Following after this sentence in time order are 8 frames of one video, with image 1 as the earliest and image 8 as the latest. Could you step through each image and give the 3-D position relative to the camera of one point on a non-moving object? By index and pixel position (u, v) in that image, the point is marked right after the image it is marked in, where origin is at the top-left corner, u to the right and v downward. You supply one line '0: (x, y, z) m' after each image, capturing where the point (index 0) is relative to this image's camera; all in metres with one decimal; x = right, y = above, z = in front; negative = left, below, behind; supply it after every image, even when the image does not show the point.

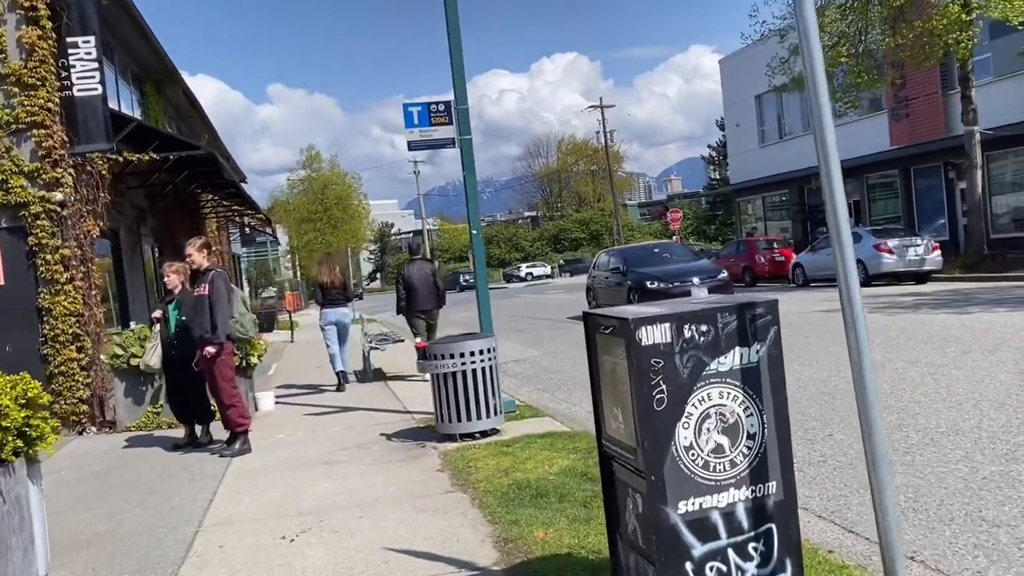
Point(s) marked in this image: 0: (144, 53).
0: (-6.2, +4.0, +15.1) m
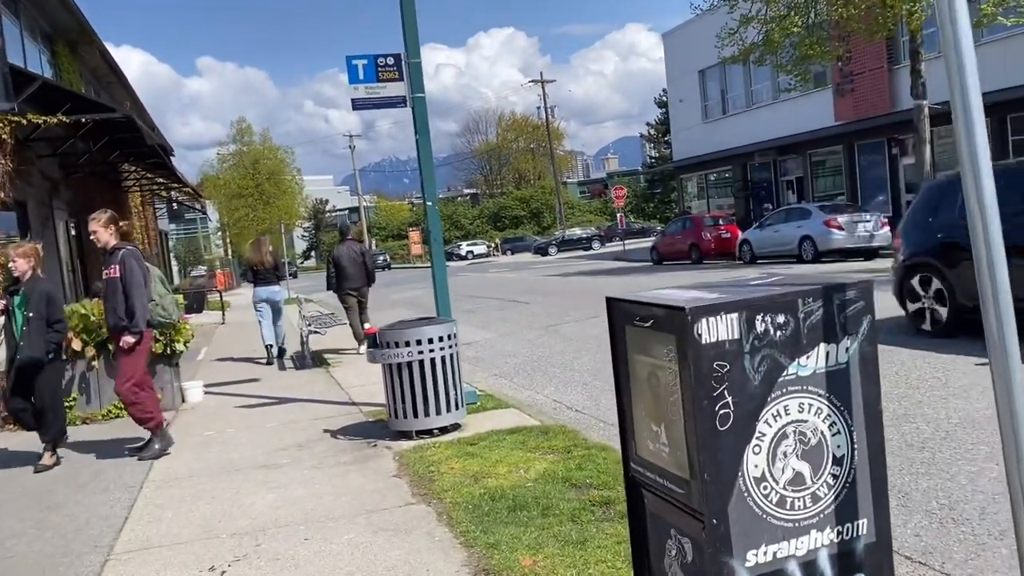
0: (-7.1, +4.3, +13.8) m
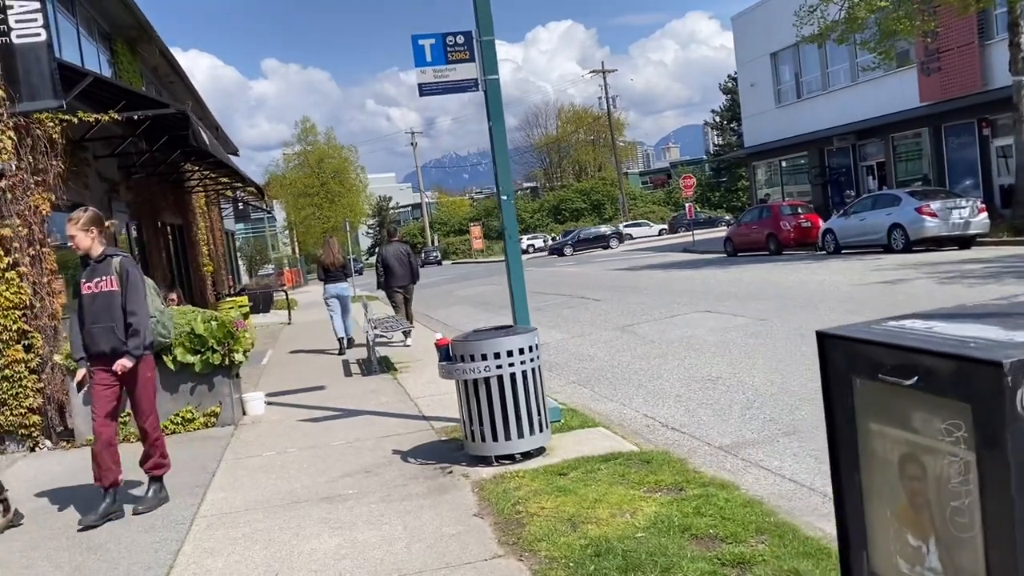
0: (-6.0, +4.2, +13.4) m
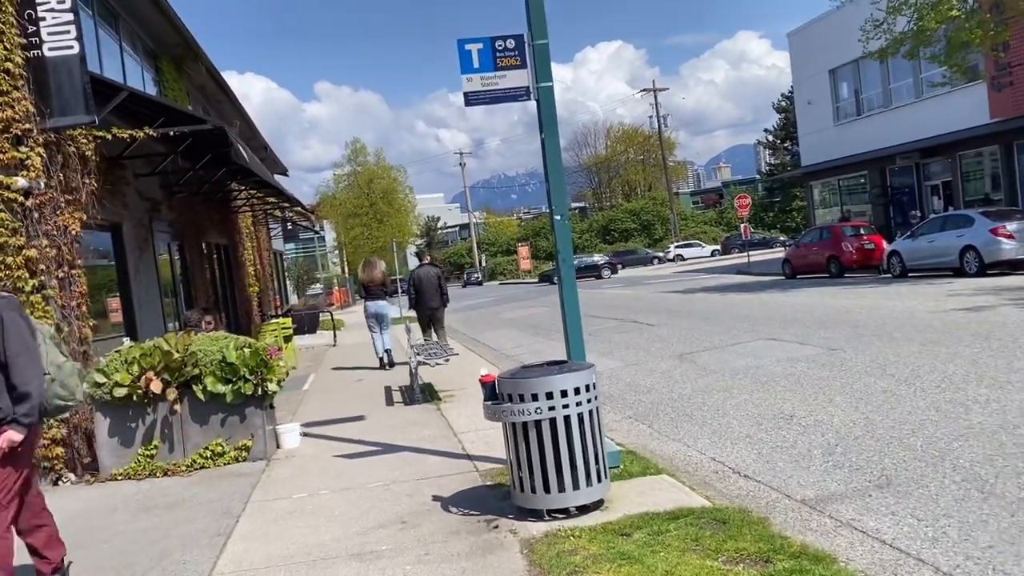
0: (-5.3, +3.9, +13.2) m
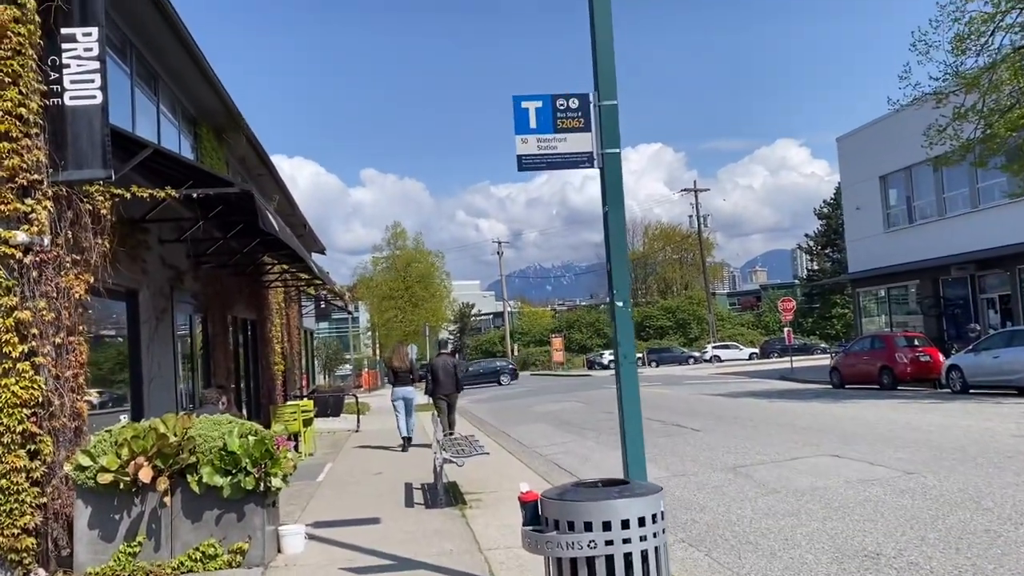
0: (-4.5, +2.9, +12.8) m
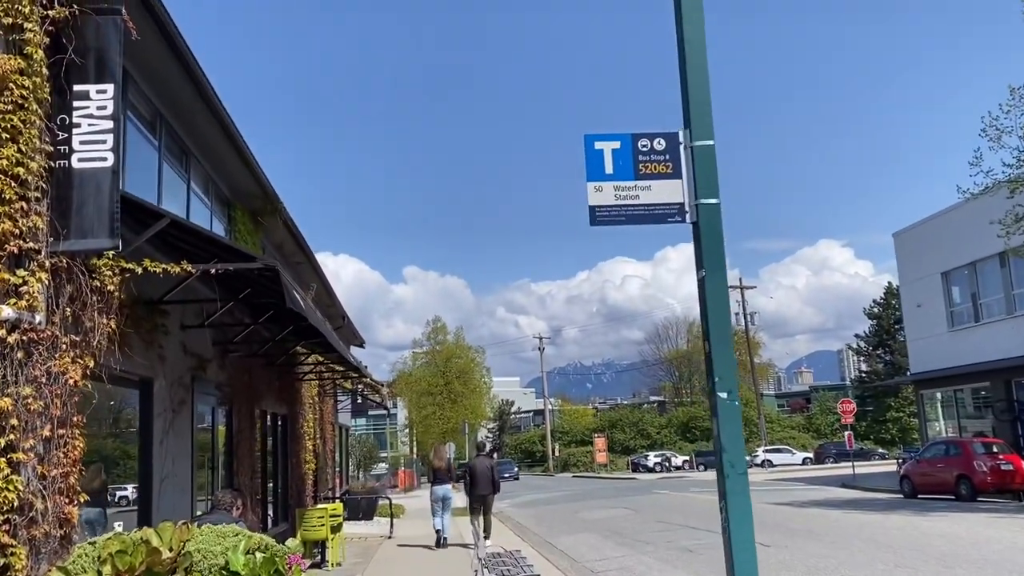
0: (-3.8, +1.6, +12.2) m
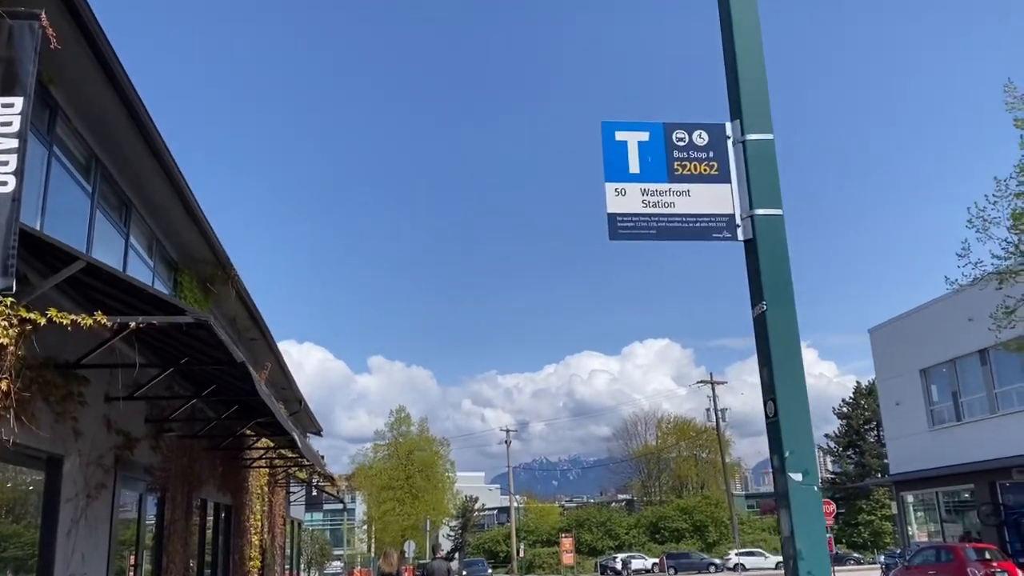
0: (-4.1, +0.7, +11.2) m
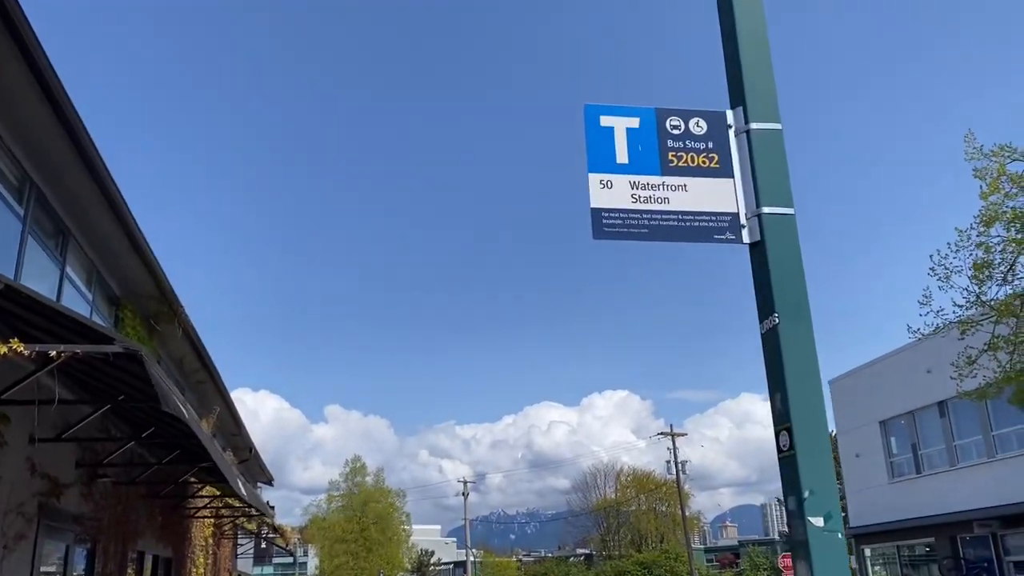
0: (-4.6, +0.3, +10.6) m
